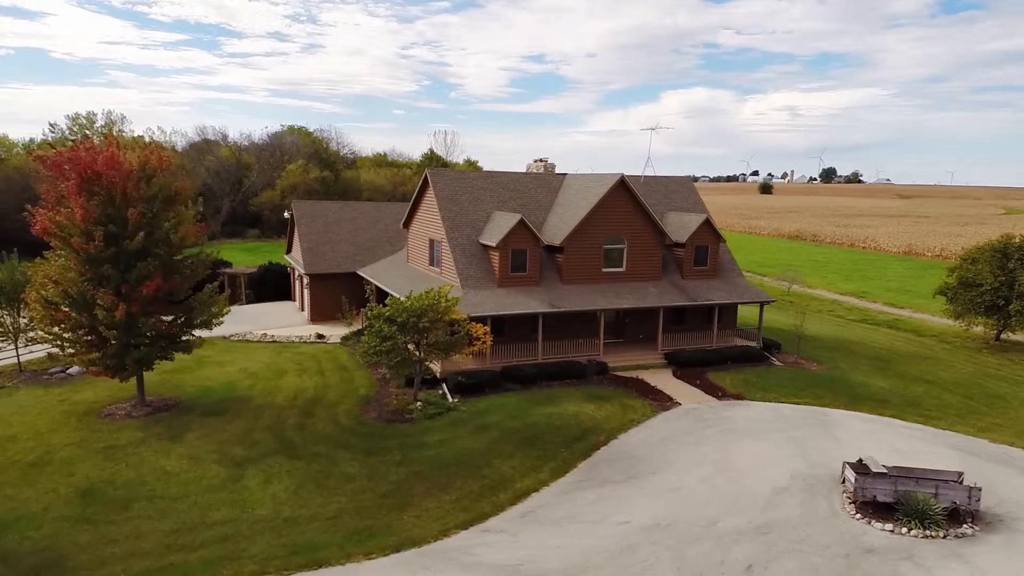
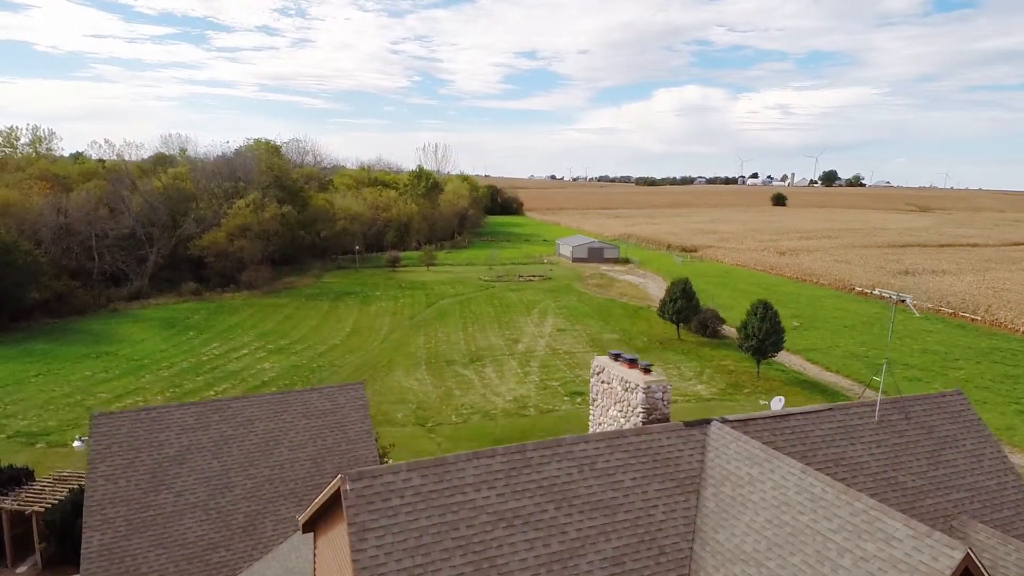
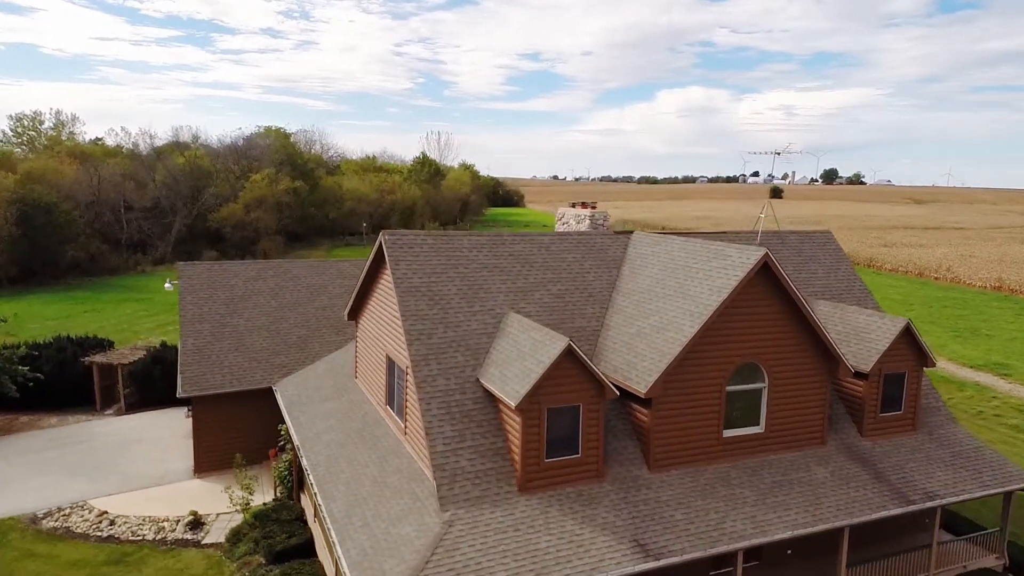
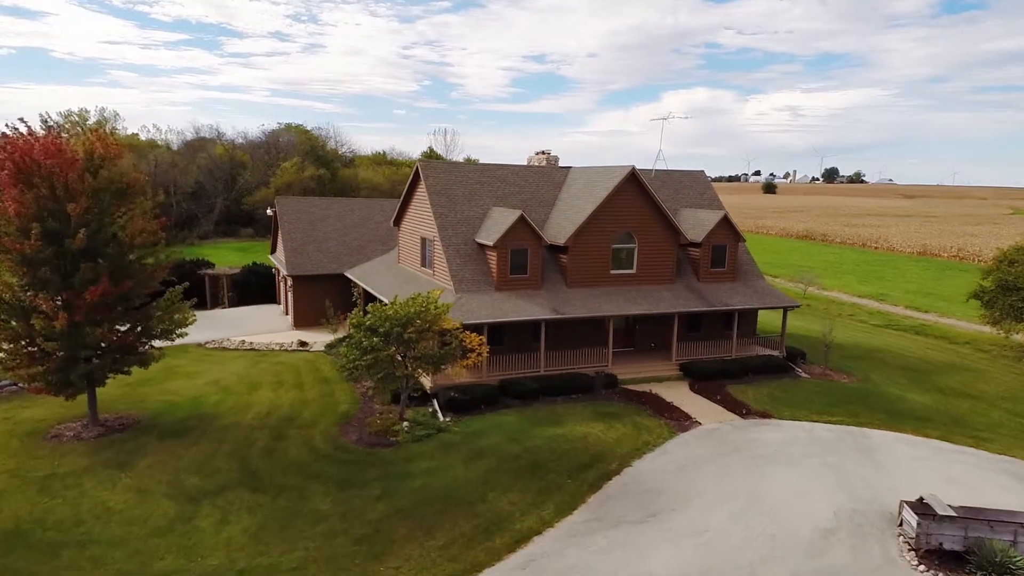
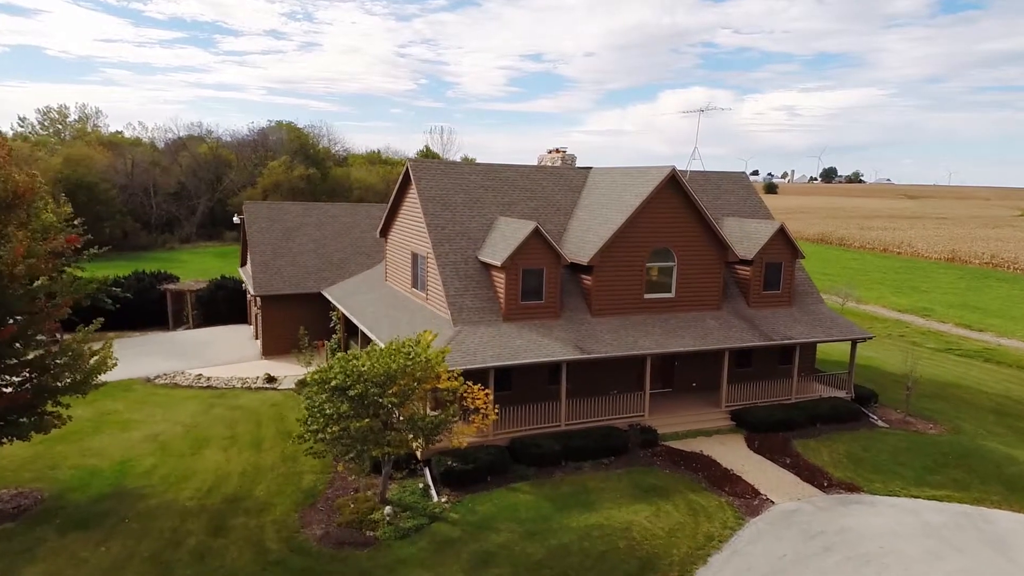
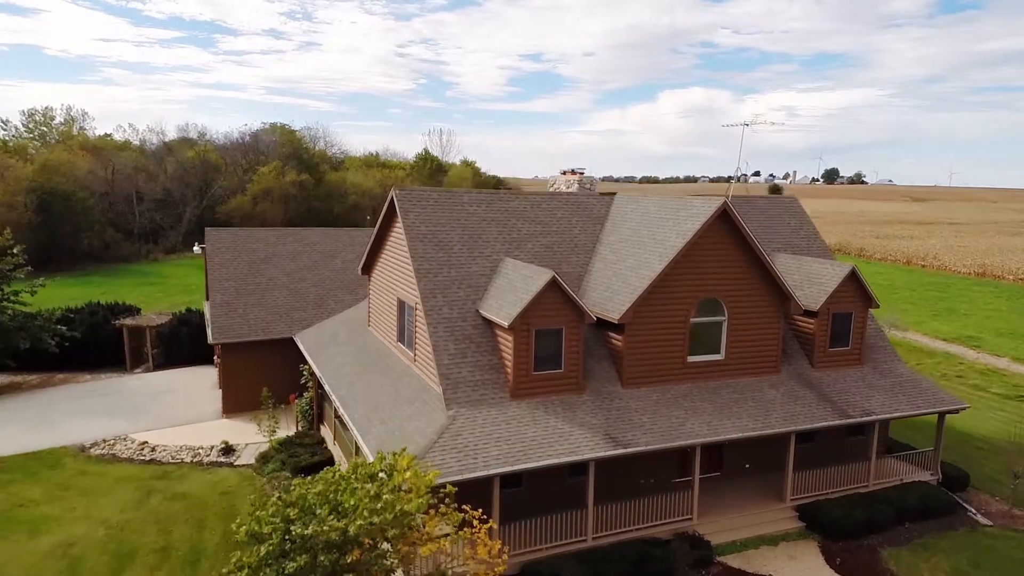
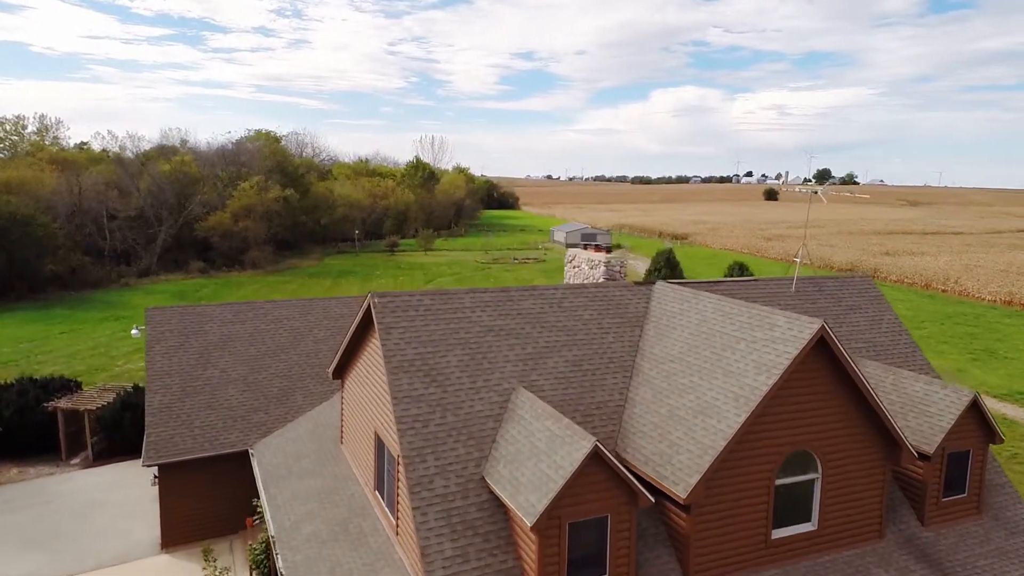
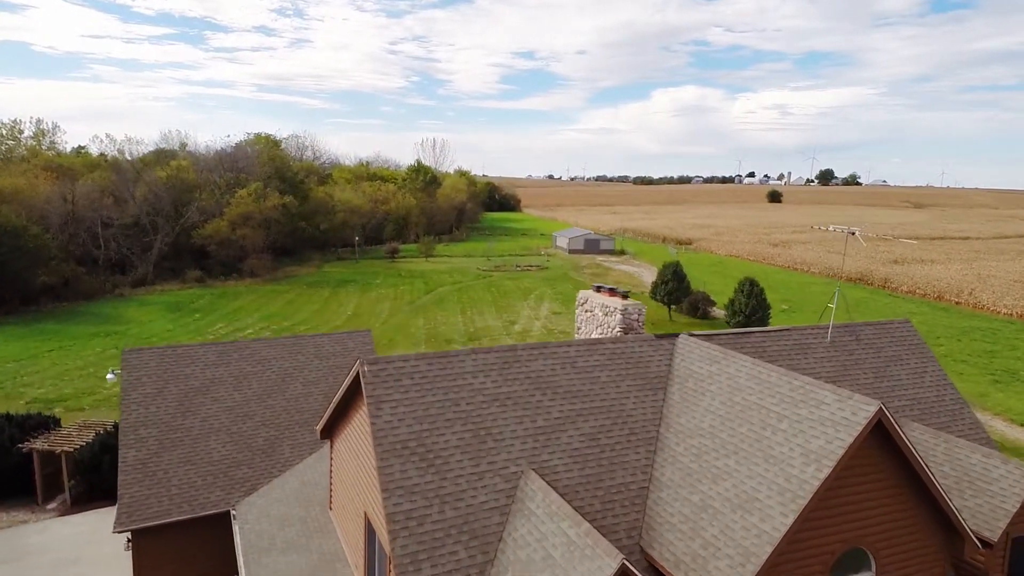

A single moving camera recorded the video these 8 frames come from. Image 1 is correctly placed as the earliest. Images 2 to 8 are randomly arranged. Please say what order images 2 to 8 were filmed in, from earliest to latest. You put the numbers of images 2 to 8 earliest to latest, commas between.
4, 5, 6, 3, 7, 8, 2
